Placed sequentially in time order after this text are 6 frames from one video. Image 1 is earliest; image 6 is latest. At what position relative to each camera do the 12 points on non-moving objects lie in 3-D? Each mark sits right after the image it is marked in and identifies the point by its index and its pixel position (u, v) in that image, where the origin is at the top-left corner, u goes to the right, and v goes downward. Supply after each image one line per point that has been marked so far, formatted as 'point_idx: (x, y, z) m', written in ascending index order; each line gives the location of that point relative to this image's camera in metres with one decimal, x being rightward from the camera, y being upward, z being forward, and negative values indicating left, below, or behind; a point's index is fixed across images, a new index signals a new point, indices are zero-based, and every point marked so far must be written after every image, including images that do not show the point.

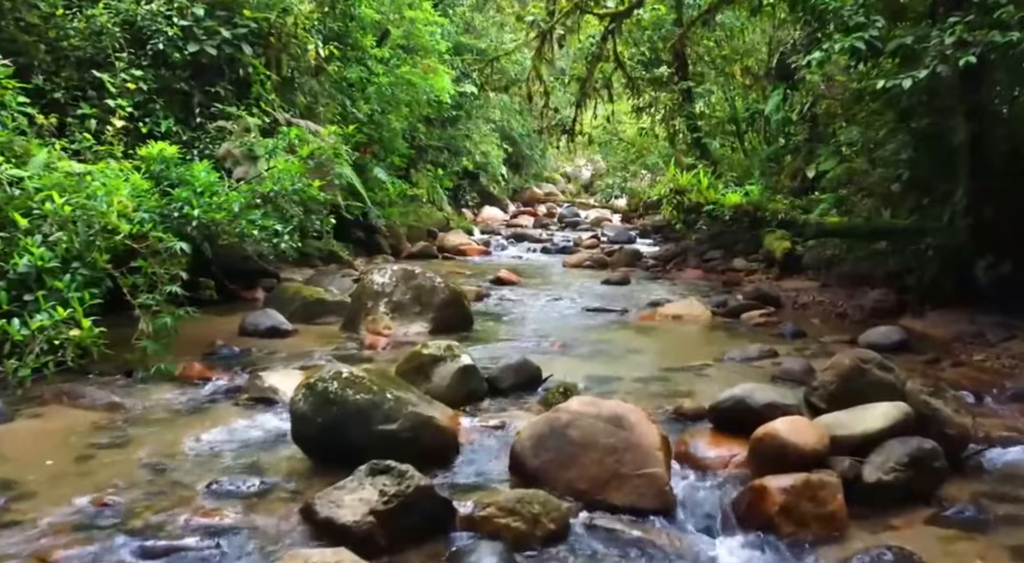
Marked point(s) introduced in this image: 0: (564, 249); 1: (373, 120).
0: (+0.7, +0.4, +13.6) m
1: (-1.7, +2.0, +12.4) m
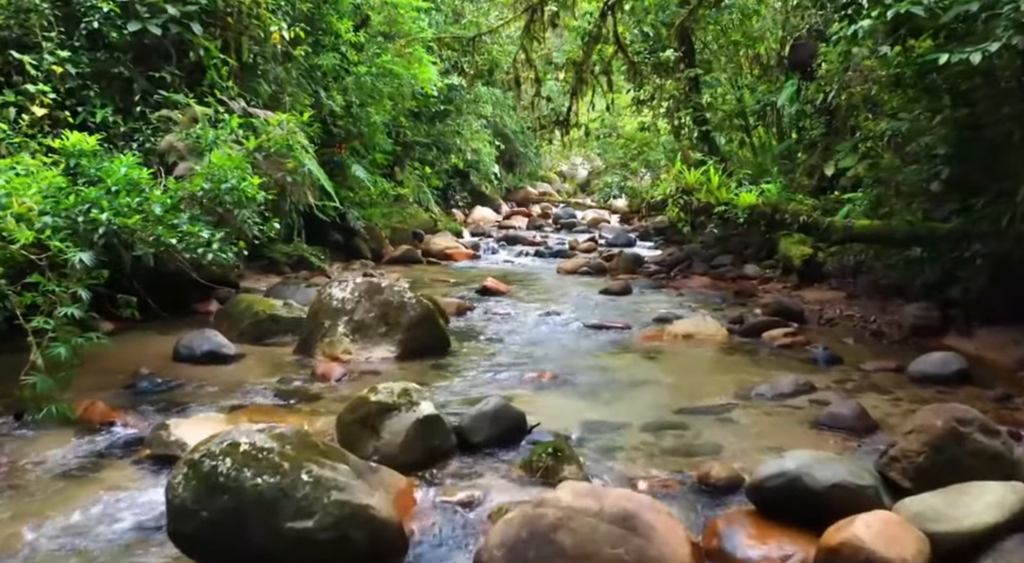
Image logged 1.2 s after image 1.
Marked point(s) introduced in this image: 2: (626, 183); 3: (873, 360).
0: (+0.6, +0.4, +12.6) m
1: (-1.8, +1.9, +11.4) m
2: (+1.4, +1.2, +11.9) m
3: (+2.0, -0.4, +5.5) m
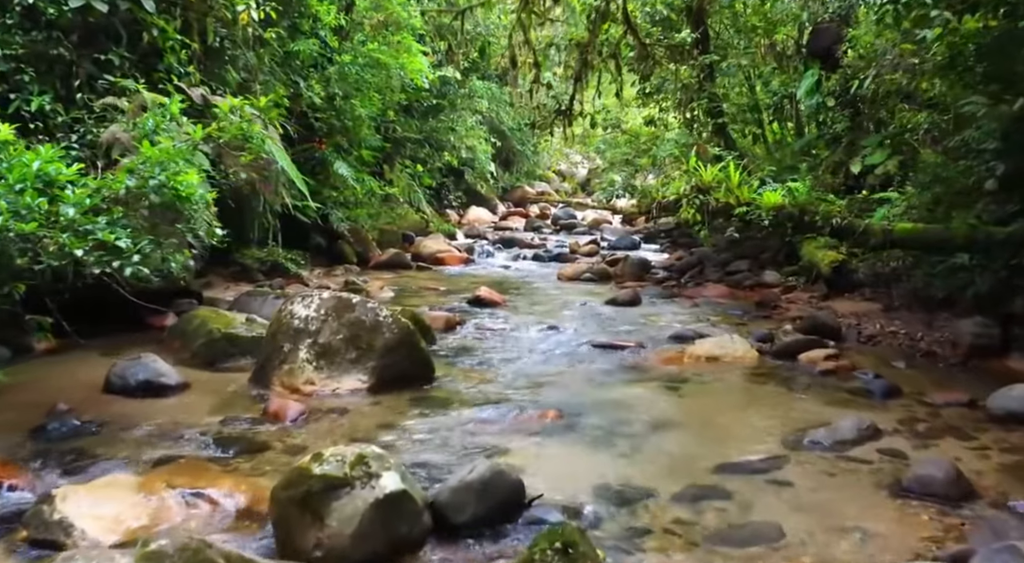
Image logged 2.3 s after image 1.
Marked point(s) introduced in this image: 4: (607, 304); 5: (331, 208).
0: (+0.5, +0.3, +11.7) m
1: (-1.9, +1.8, +10.5) m
2: (+1.3, +1.1, +11.0) m
3: (+2.0, -0.5, +4.6) m
4: (+0.7, -0.2, +7.6) m
5: (-1.9, +0.8, +10.6) m
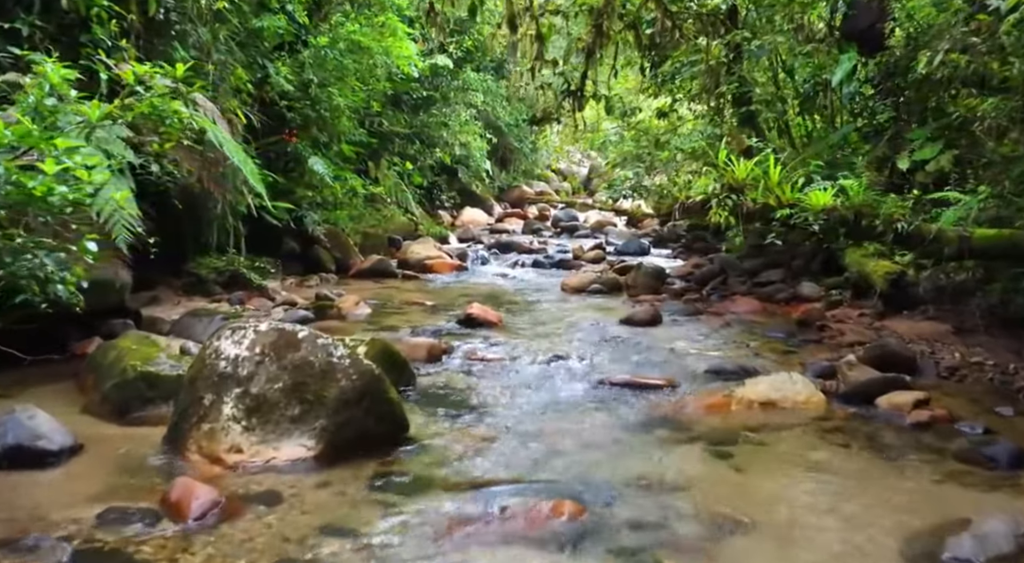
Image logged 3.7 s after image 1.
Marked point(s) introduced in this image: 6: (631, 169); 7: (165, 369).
0: (+0.5, +0.2, +10.5) m
1: (-1.9, +1.7, +9.3) m
2: (+1.3, +1.0, +9.8) m
3: (+2.0, -0.6, +3.5) m
4: (+0.7, -0.3, +6.4) m
5: (-1.9, +0.7, +9.4) m
6: (+1.2, +1.1, +9.9) m
7: (-1.5, -0.4, +4.3) m
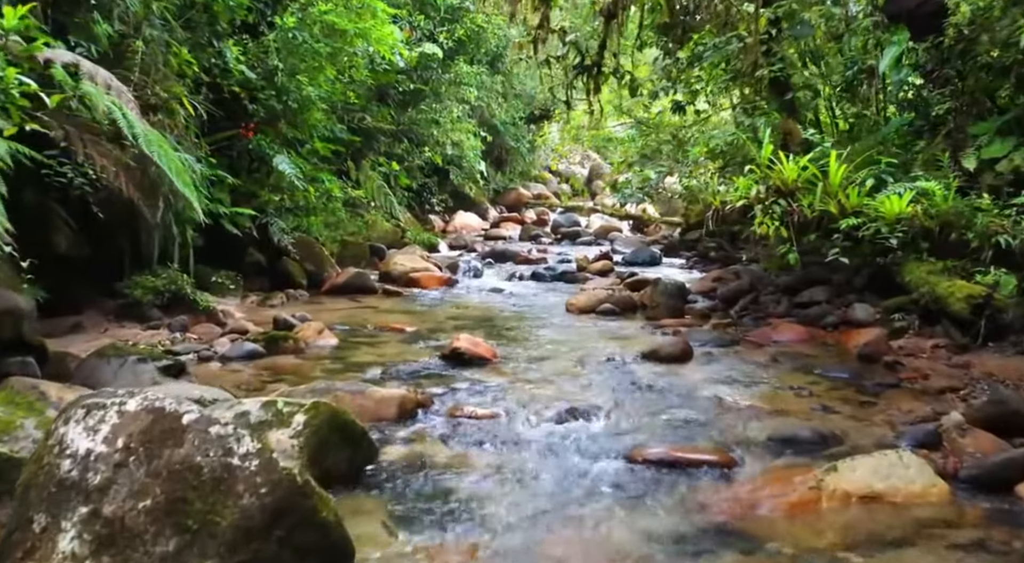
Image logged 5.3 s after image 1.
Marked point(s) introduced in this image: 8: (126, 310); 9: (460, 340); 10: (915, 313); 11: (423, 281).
0: (+0.5, +0.1, +9.2) m
1: (-1.9, +1.6, +8.1) m
2: (+1.3, +0.9, +8.6) m
3: (+1.9, -0.7, +2.2) m
4: (+0.7, -0.4, +5.2) m
5: (-1.9, +0.5, +8.1) m
6: (+1.2, +0.9, +8.6) m
7: (-1.5, -0.5, +3.1) m
8: (-2.4, -0.2, +6.2) m
9: (-0.3, -0.3, +5.0) m
10: (+2.4, -0.2, +5.9) m
11: (-0.8, 0.0, +8.9) m
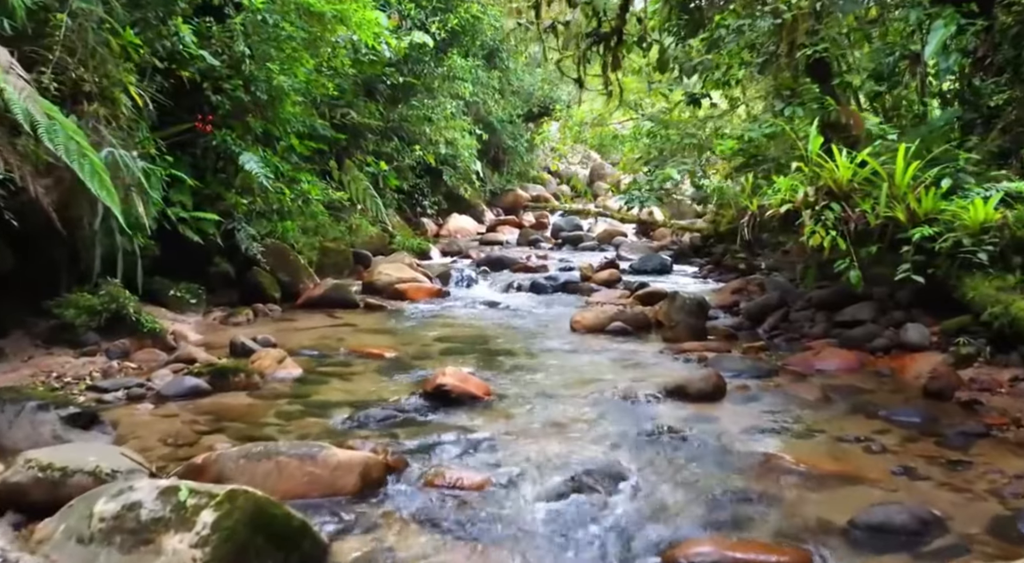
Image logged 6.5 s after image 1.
0: (+0.5, 0.0, +8.3) m
1: (-1.9, +1.5, +7.2) m
2: (+1.3, +0.8, +7.7) m
3: (+1.9, -0.8, +1.3) m
4: (+0.7, -0.5, +4.3) m
5: (-1.9, +0.4, +7.2) m
6: (+1.1, +0.8, +7.7) m
7: (-1.5, -0.6, +2.2) m
8: (-2.4, -0.3, +5.3) m
9: (-0.3, -0.4, +4.1) m
10: (+2.4, -0.3, +5.0) m
11: (-0.8, -0.1, +8.0) m
